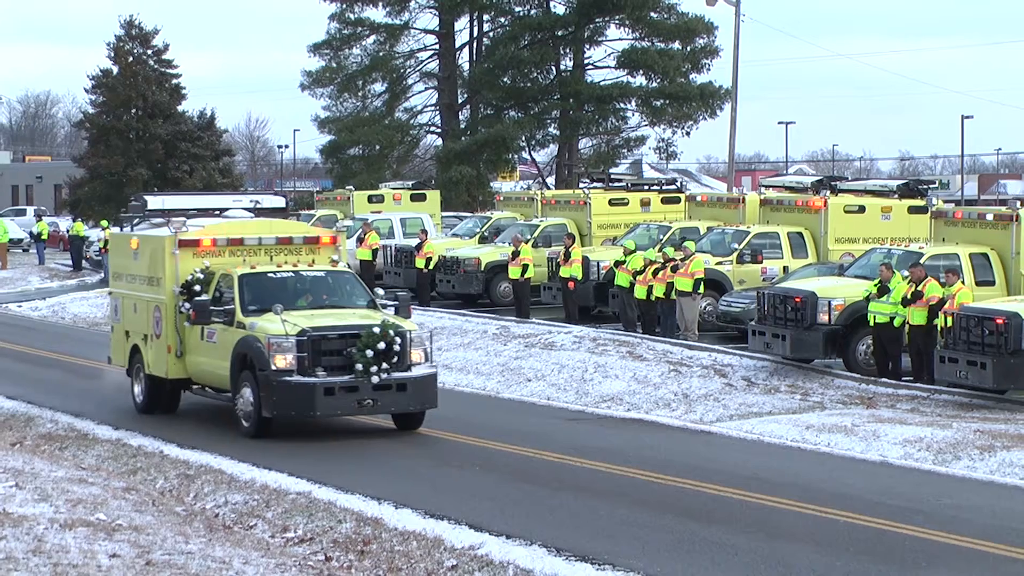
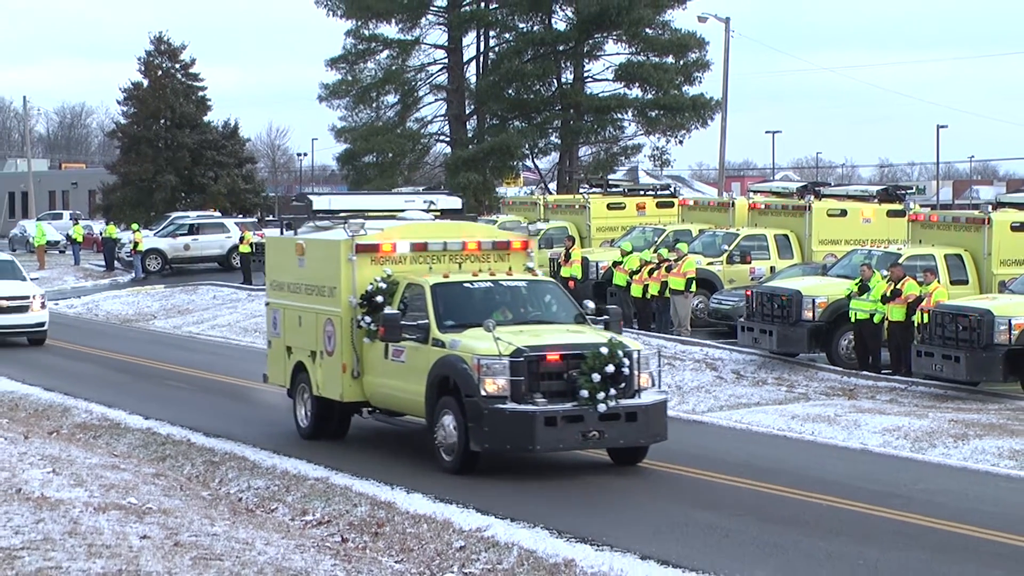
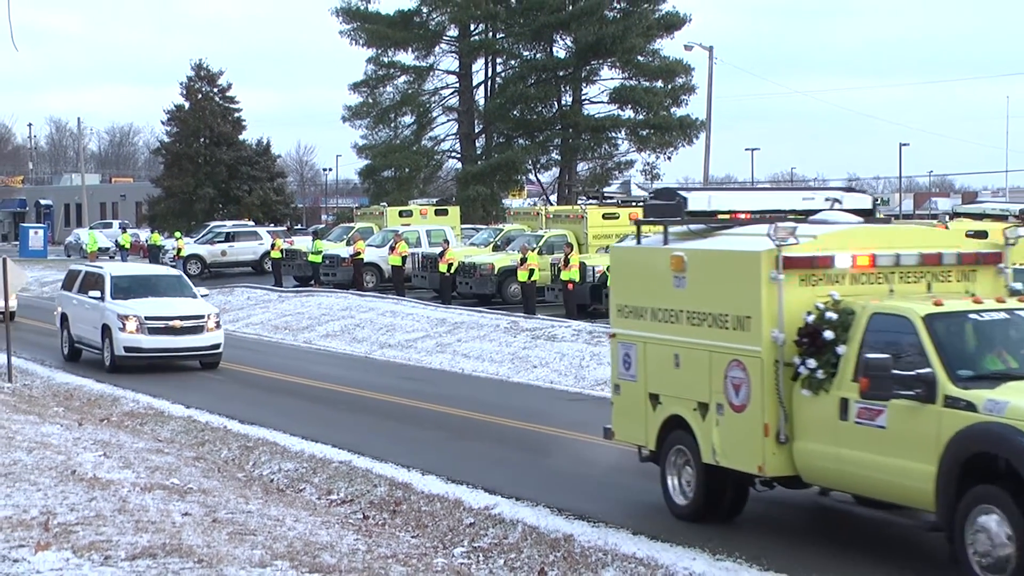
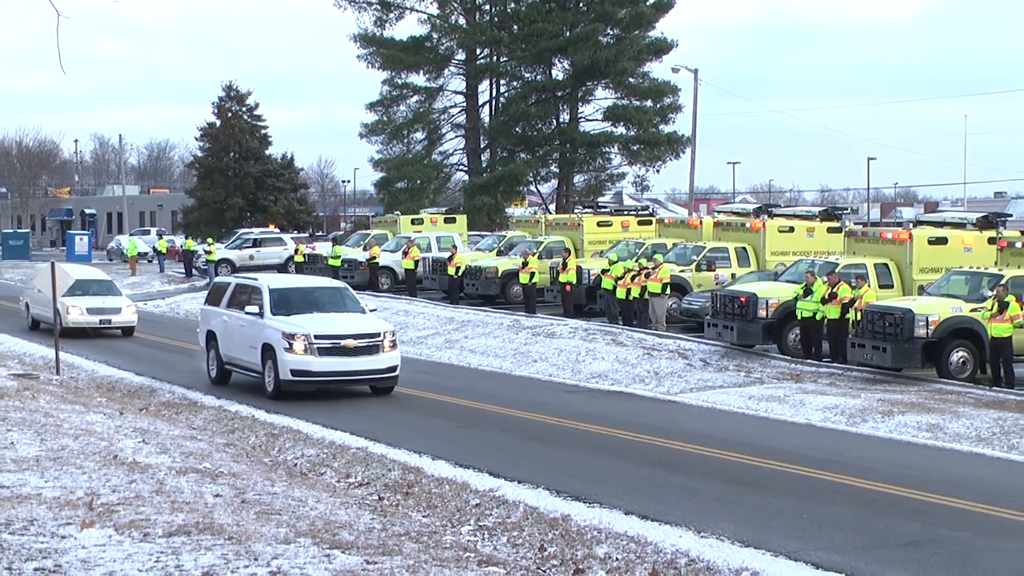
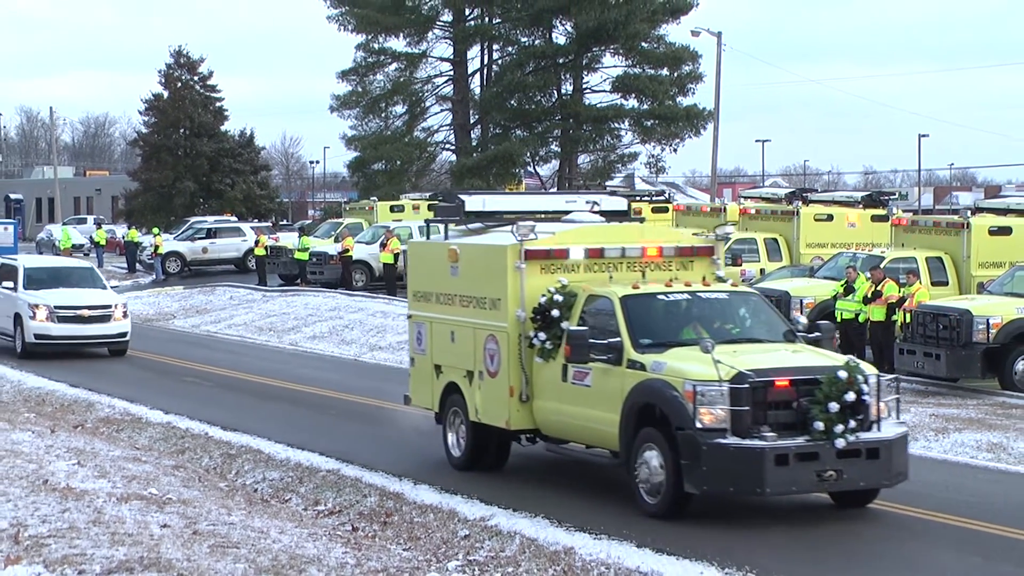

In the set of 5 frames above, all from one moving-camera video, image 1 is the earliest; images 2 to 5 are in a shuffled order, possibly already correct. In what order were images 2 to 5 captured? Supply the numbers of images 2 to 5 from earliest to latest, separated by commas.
2, 5, 3, 4
